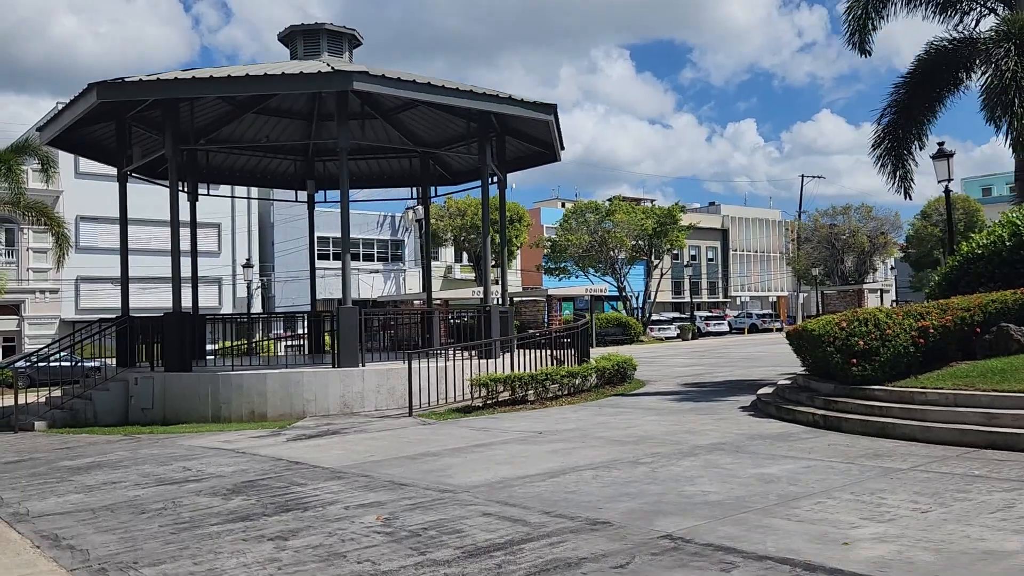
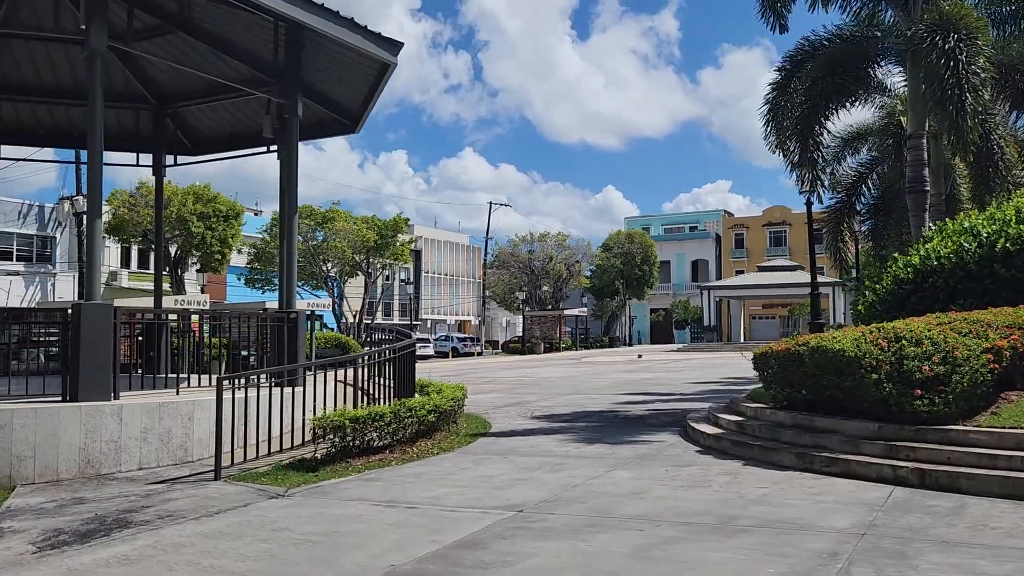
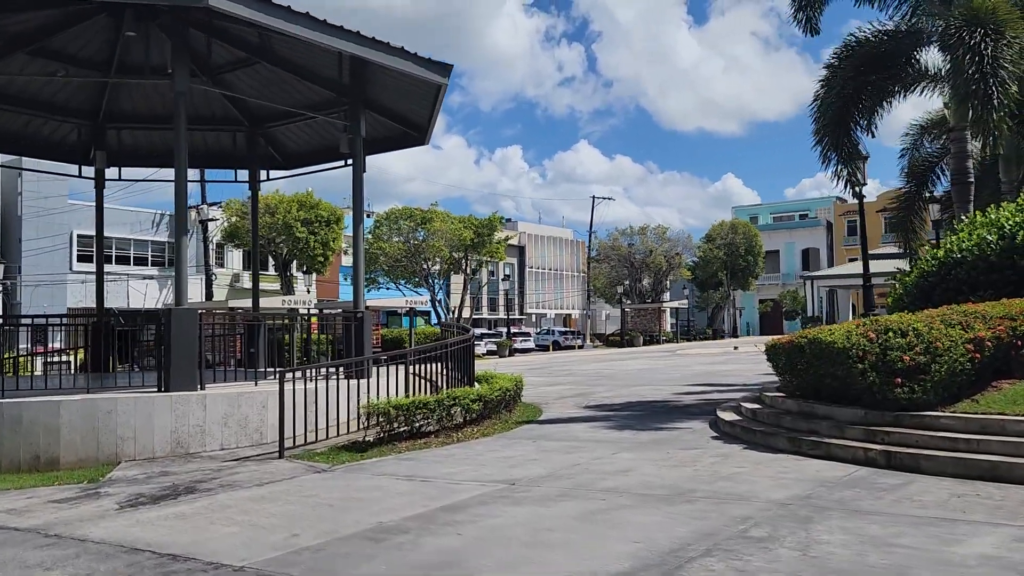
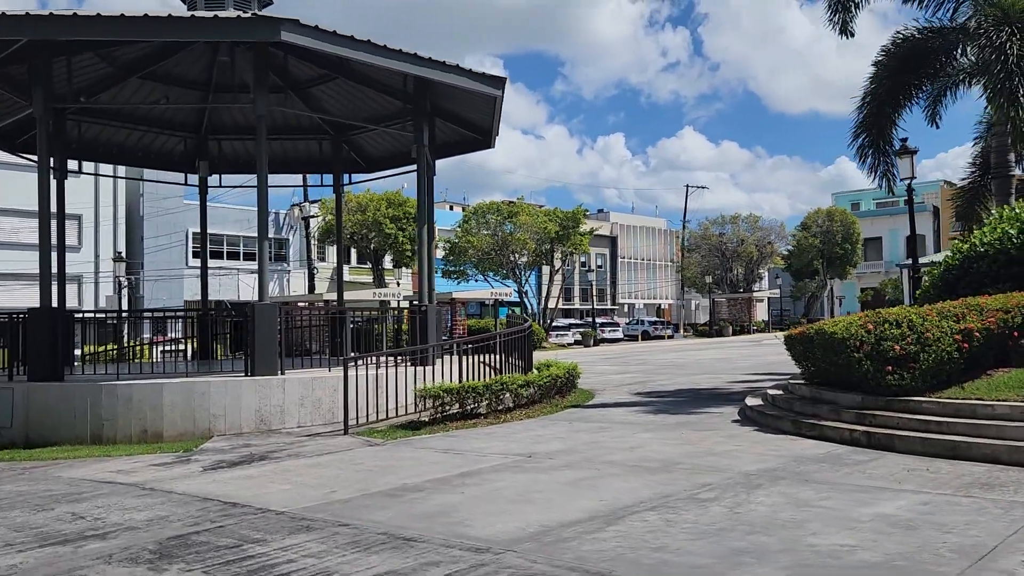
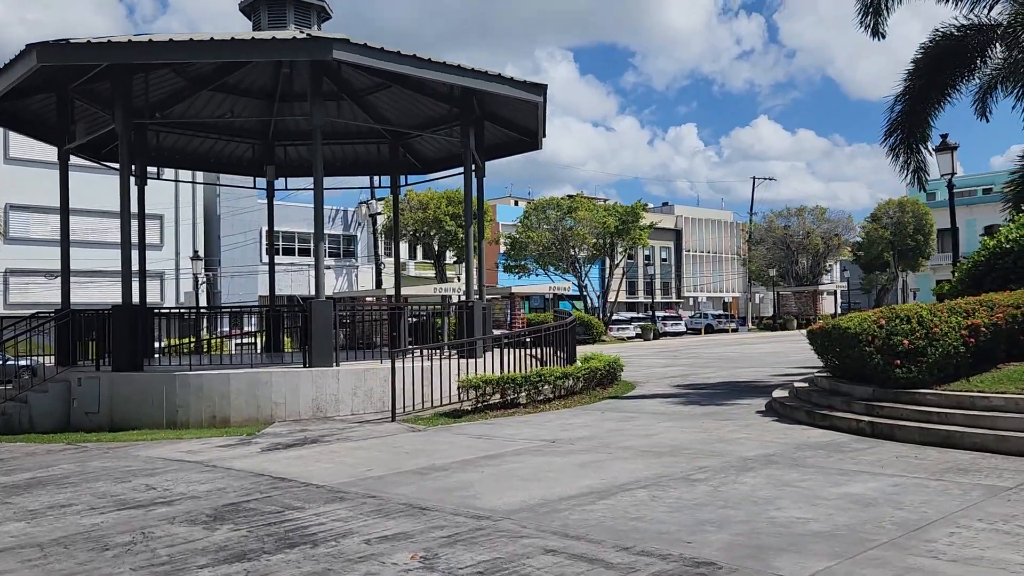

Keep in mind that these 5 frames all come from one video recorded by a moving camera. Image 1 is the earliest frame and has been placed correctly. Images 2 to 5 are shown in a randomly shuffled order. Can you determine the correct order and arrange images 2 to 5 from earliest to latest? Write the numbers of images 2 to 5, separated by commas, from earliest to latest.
5, 4, 3, 2
